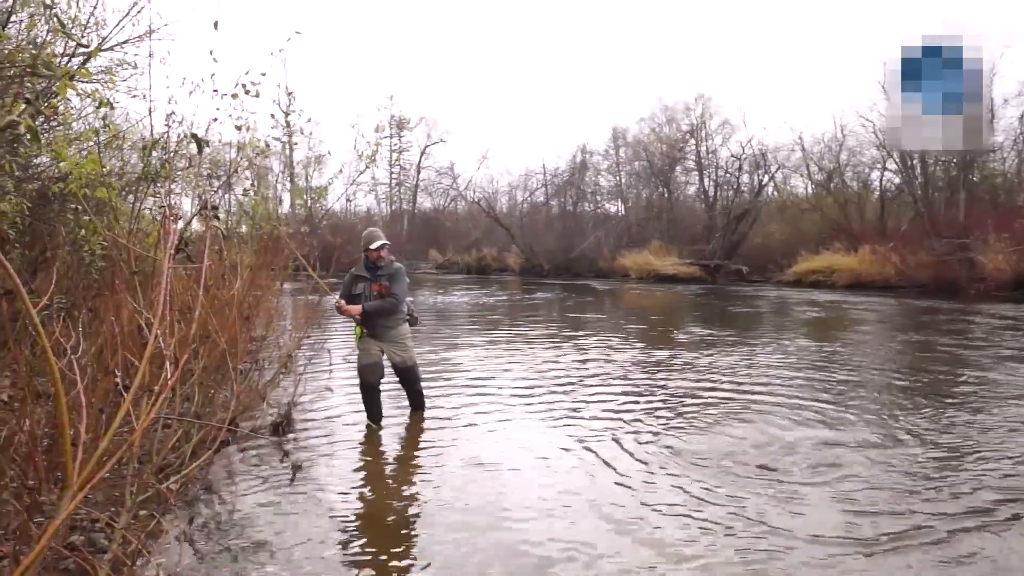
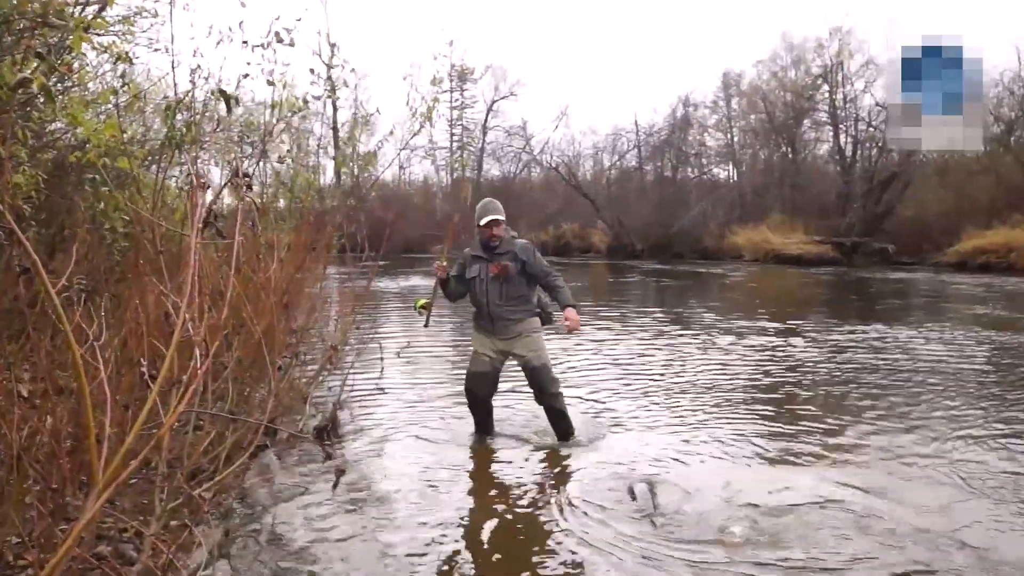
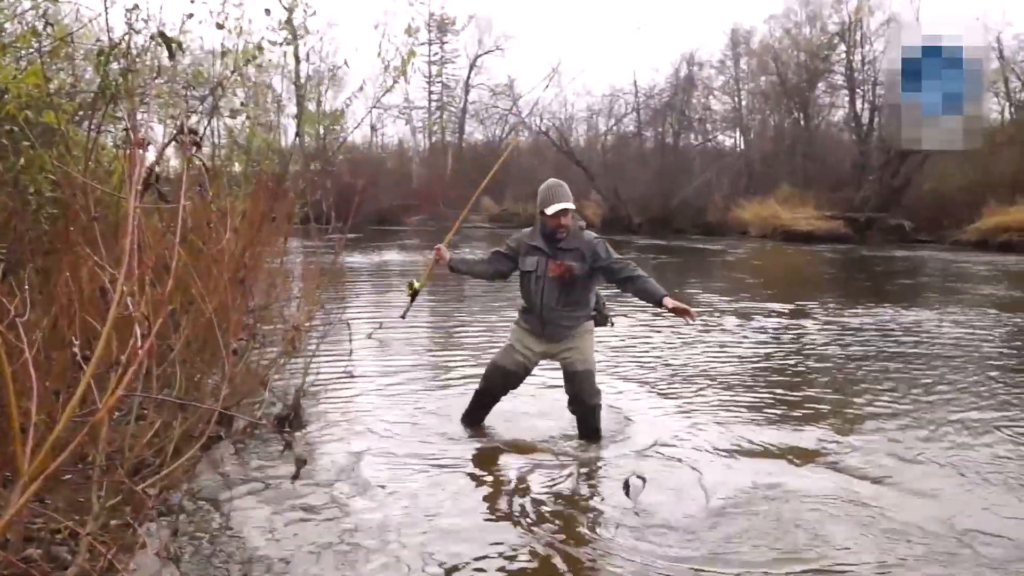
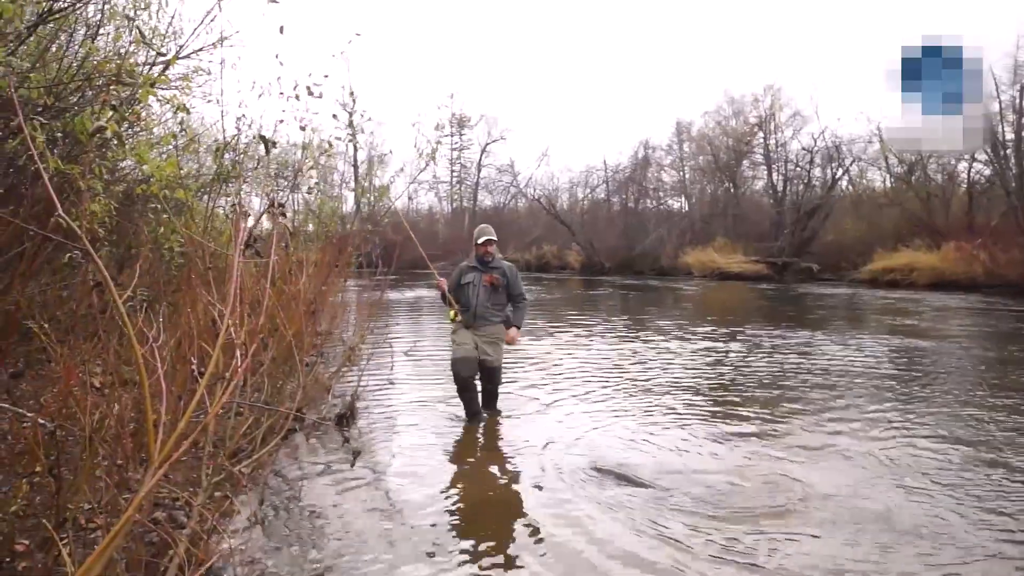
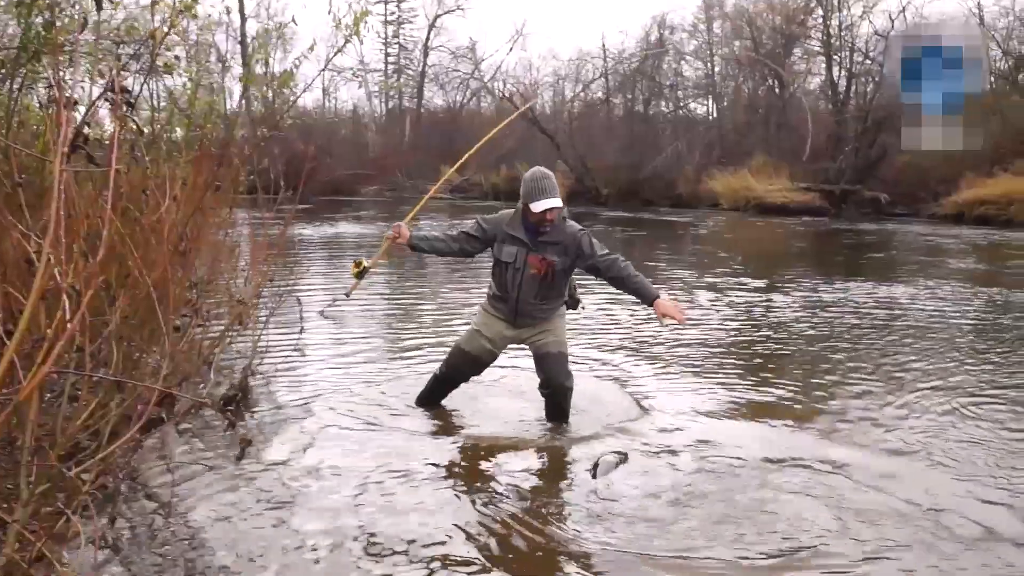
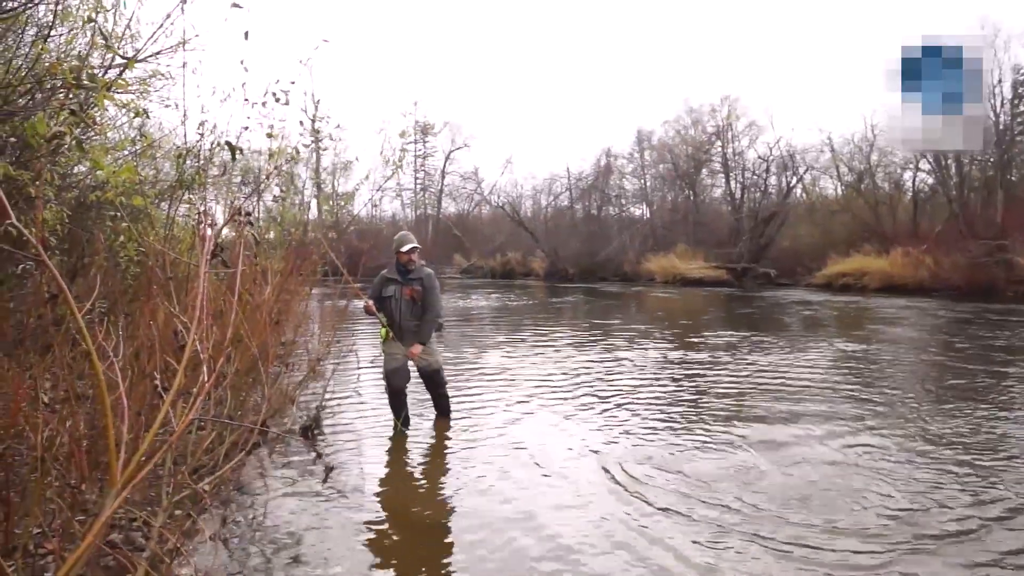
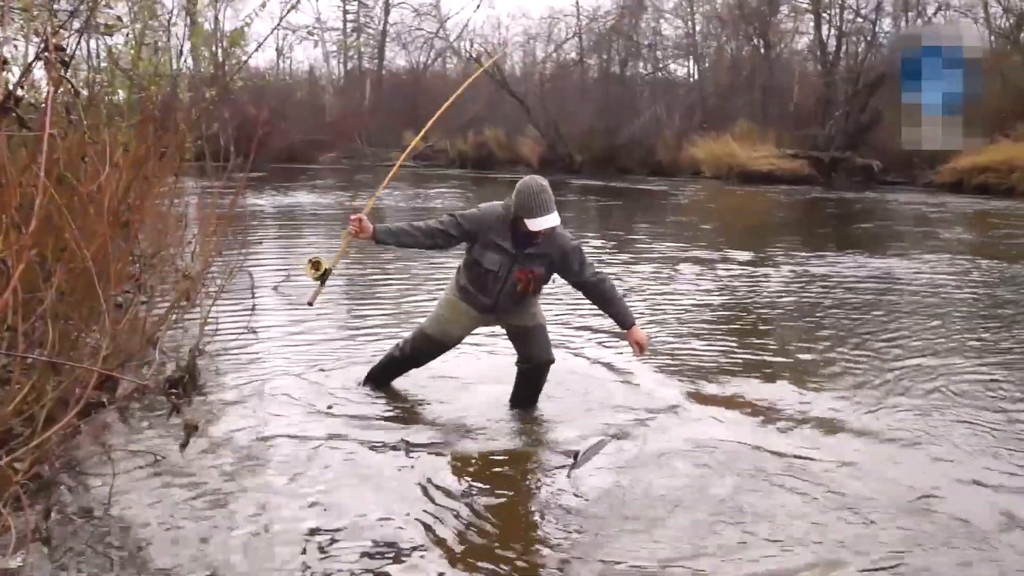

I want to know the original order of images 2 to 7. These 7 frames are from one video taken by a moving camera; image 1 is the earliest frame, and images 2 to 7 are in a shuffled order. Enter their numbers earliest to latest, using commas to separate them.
6, 4, 2, 3, 5, 7
